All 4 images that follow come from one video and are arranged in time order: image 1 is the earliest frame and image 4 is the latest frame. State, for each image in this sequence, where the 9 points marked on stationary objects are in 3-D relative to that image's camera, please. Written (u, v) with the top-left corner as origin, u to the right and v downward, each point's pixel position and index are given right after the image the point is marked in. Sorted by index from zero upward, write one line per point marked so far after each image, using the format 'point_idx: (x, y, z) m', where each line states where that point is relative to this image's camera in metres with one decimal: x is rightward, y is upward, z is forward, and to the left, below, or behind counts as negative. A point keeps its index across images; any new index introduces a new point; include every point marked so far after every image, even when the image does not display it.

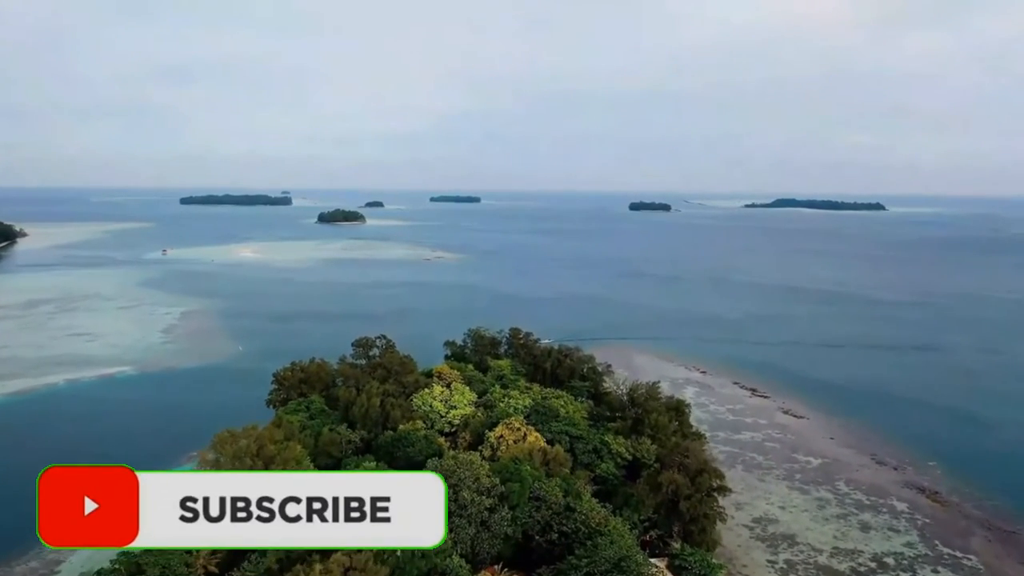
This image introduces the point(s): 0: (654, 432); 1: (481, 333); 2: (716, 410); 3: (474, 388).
0: (+2.9, -3.0, +13.3) m
1: (-0.9, -1.3, +19.2) m
2: (+6.1, -3.6, +19.2) m
3: (-0.9, -2.4, +15.3) m
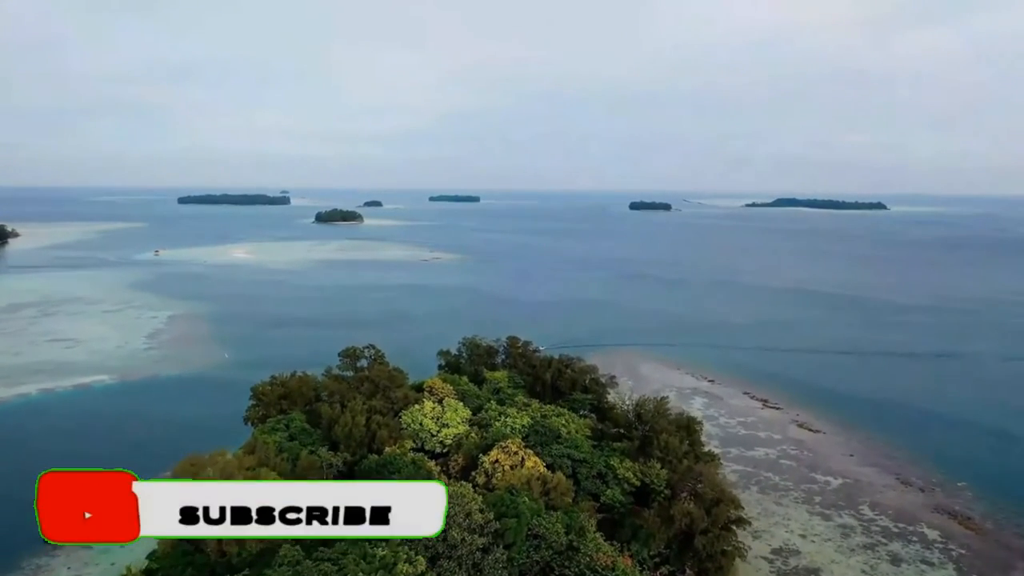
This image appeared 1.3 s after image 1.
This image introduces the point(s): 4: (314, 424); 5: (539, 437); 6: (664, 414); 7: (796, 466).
0: (+2.8, -3.1, +12.1) m
1: (-1.0, -1.5, +18.0) m
2: (+6.0, -3.8, +18.1) m
3: (-1.0, -2.5, +14.2) m
4: (-4.2, -2.9, +13.6) m
5: (+0.5, -2.8, +12.1) m
6: (+3.2, -2.6, +13.4) m
7: (+6.8, -4.2, +15.4) m
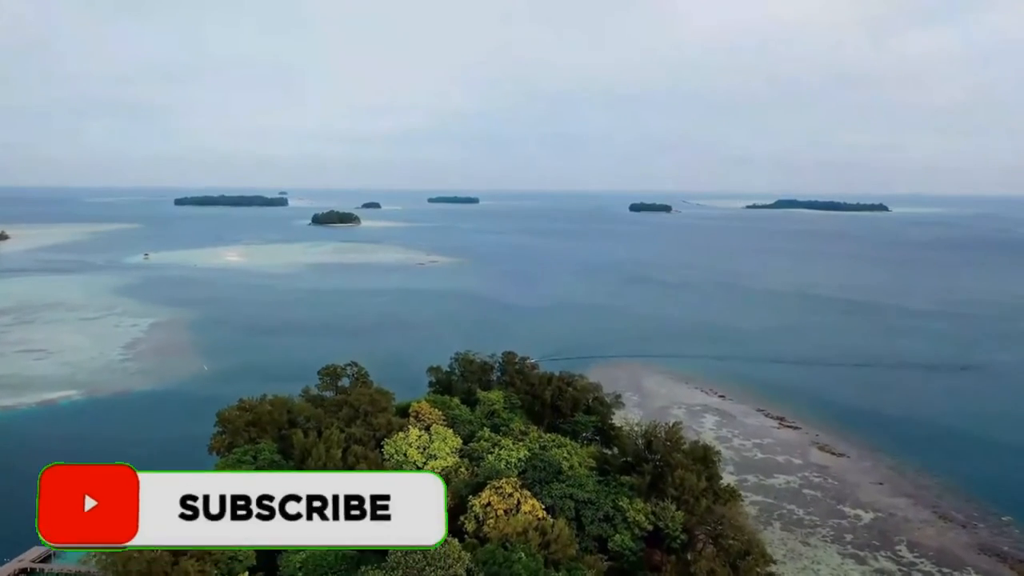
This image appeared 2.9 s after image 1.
0: (+2.7, -3.4, +10.7) m
1: (-1.1, -1.8, +16.6) m
2: (+5.9, -4.1, +16.6) m
3: (-1.0, -2.8, +12.8) m
4: (-4.2, -3.1, +12.2) m
5: (+0.4, -3.1, +10.7) m
6: (+3.1, -2.9, +12.0) m
7: (+6.7, -4.5, +14.0) m
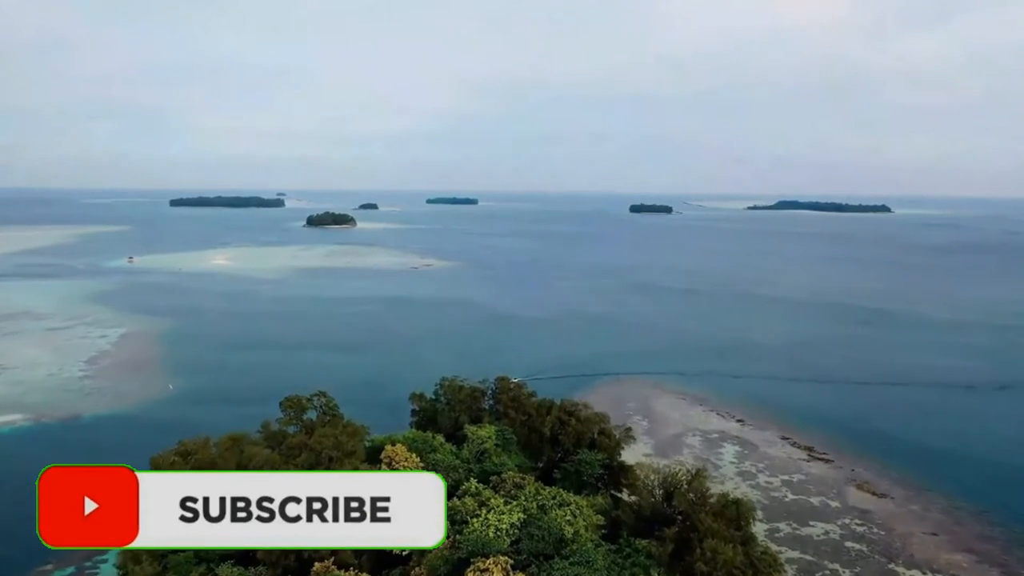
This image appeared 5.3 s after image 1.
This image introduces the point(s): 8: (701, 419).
0: (+2.6, -3.7, +8.6) m
1: (-1.2, -2.1, +14.5) m
2: (+5.8, -4.4, +14.5) m
3: (-1.2, -3.2, +10.7) m
4: (-4.4, -3.5, +10.1) m
5: (+0.3, -3.4, +8.6) m
6: (+3.0, -3.2, +9.9) m
7: (+6.5, -4.9, +11.9) m
8: (+5.5, -3.8, +18.7) m
